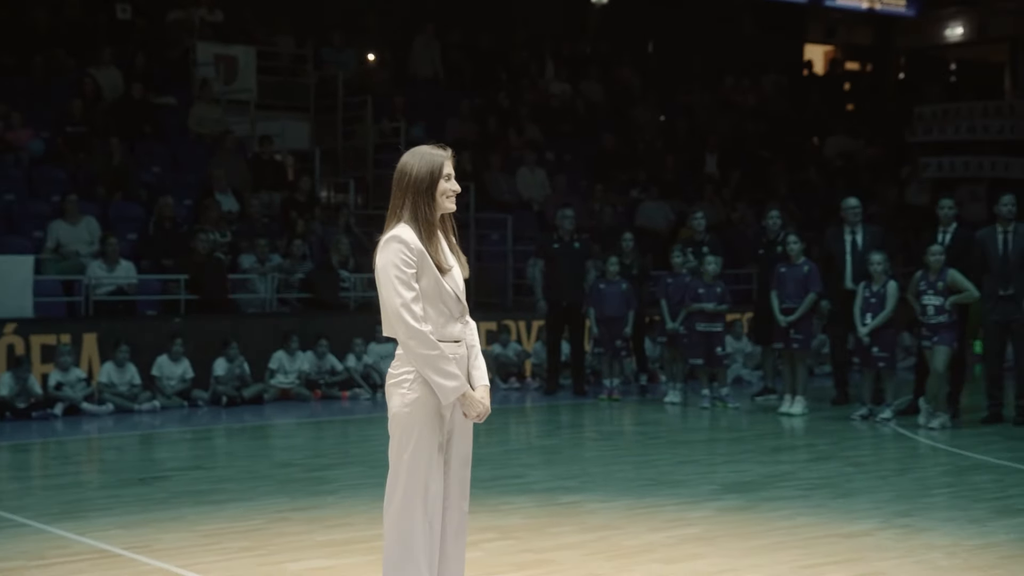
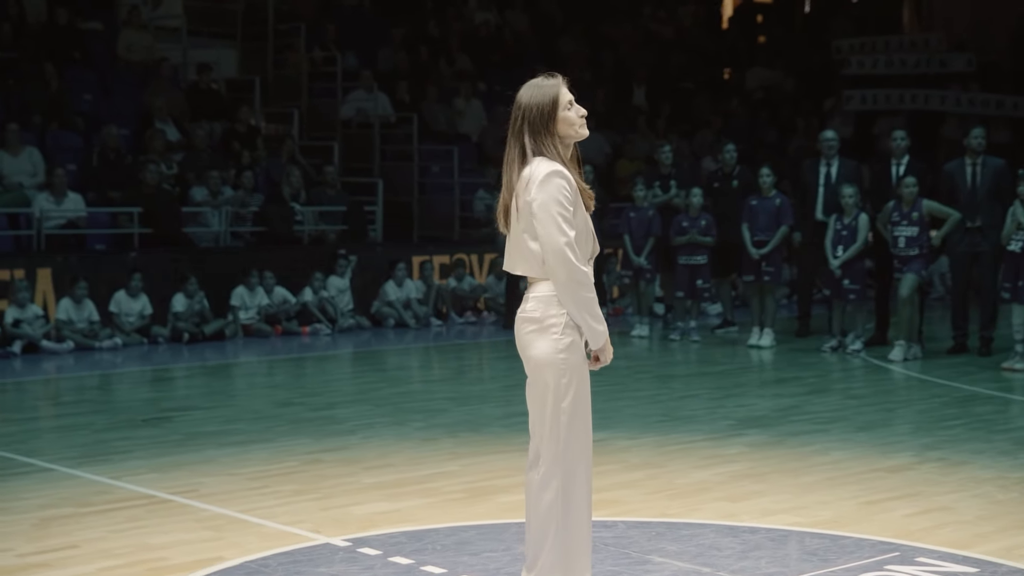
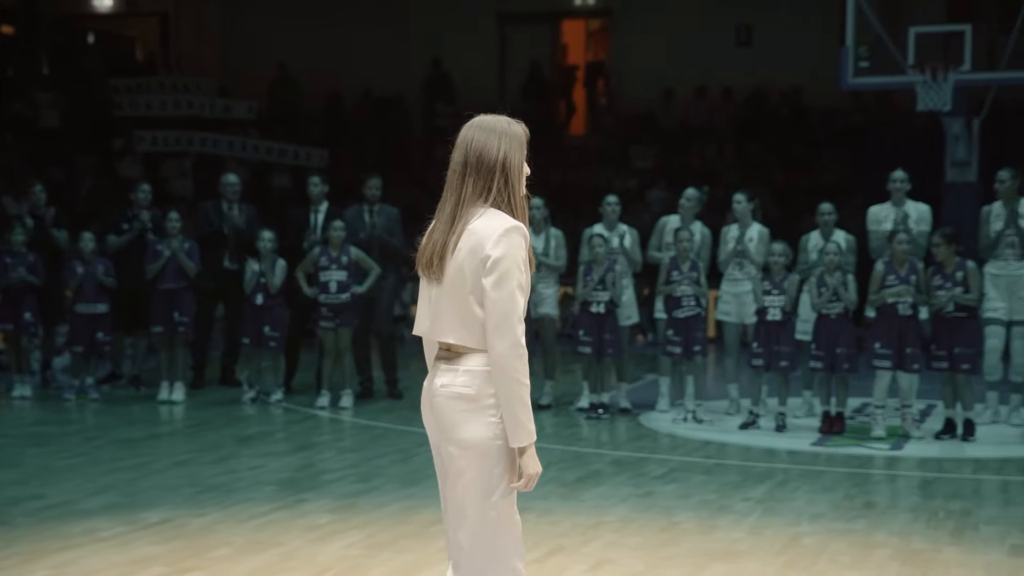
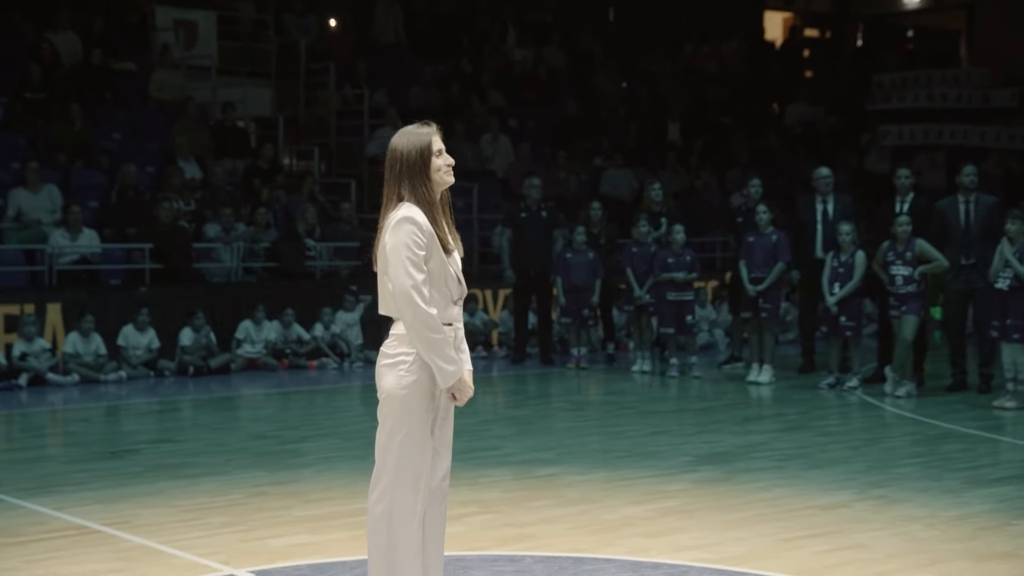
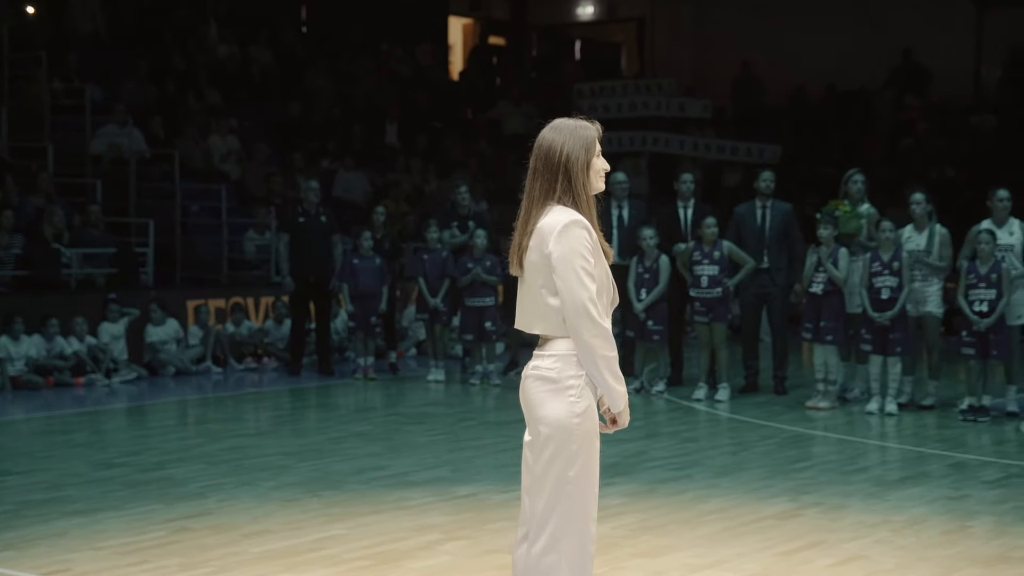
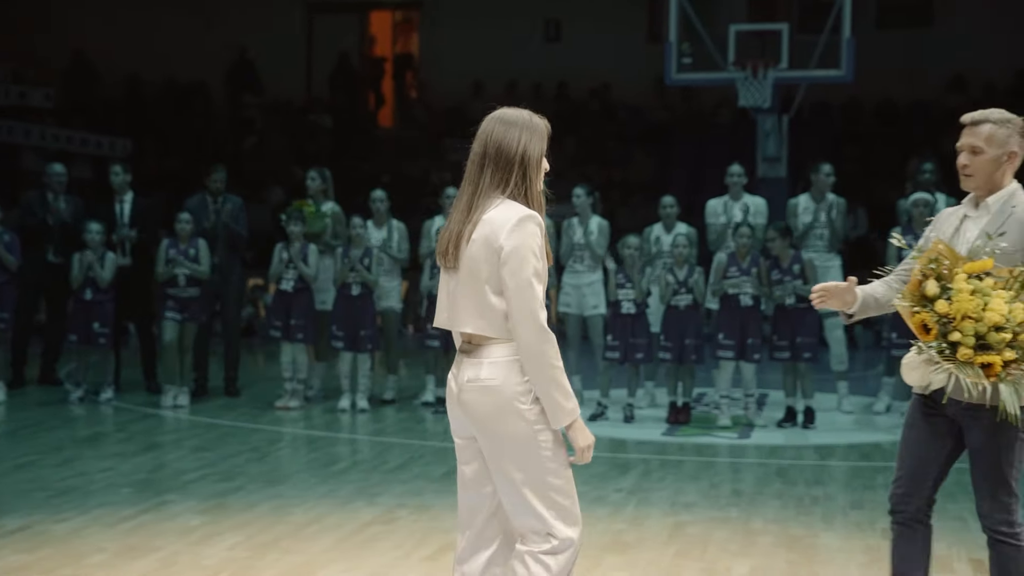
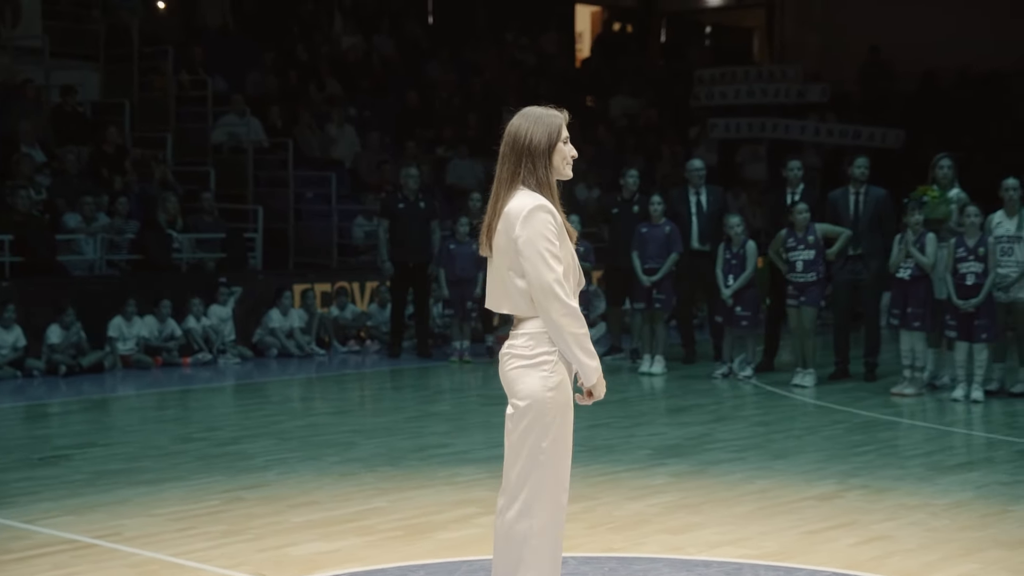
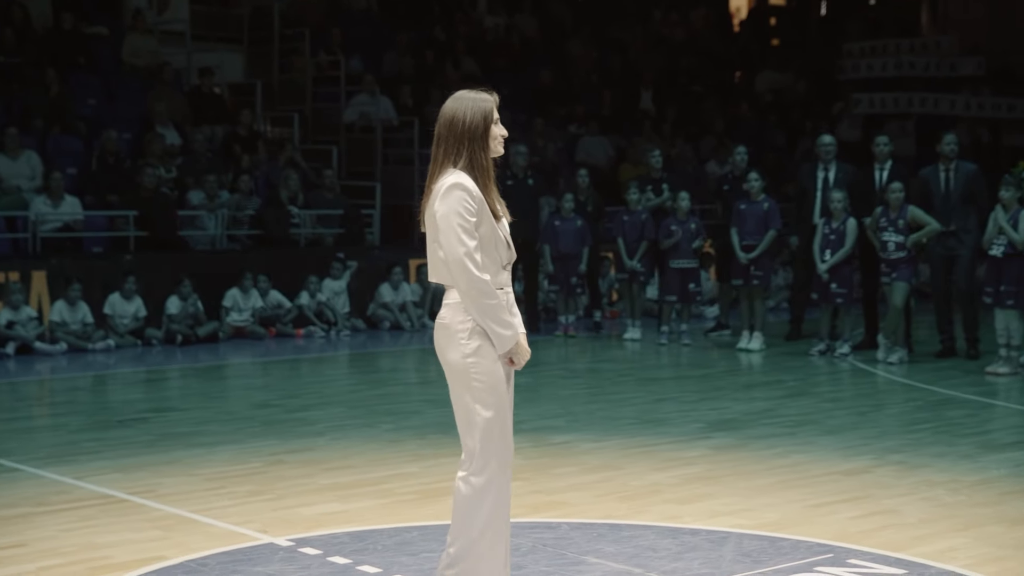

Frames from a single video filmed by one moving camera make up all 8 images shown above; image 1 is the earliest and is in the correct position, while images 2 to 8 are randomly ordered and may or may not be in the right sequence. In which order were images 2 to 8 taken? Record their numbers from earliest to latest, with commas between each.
4, 8, 2, 7, 5, 3, 6
